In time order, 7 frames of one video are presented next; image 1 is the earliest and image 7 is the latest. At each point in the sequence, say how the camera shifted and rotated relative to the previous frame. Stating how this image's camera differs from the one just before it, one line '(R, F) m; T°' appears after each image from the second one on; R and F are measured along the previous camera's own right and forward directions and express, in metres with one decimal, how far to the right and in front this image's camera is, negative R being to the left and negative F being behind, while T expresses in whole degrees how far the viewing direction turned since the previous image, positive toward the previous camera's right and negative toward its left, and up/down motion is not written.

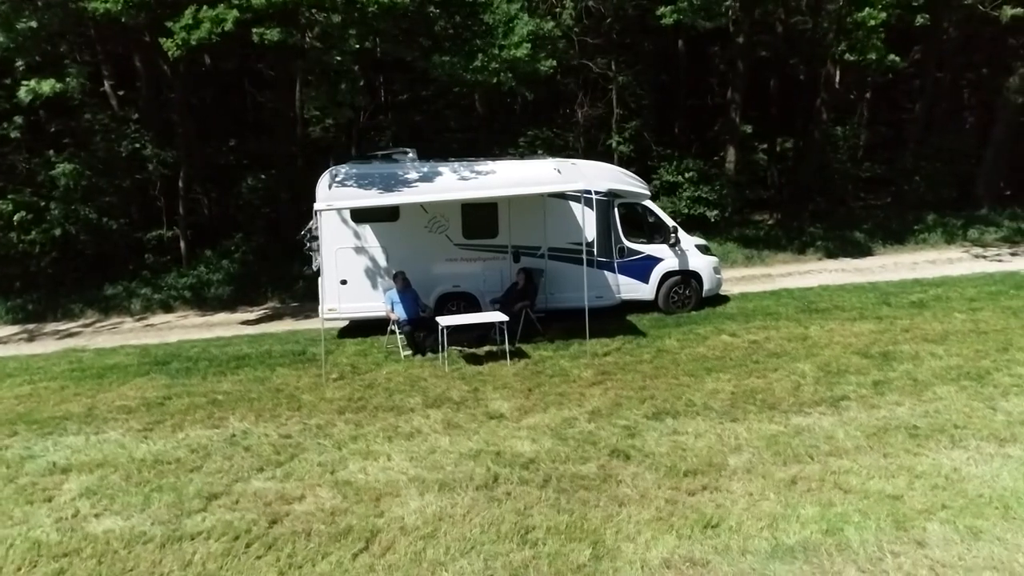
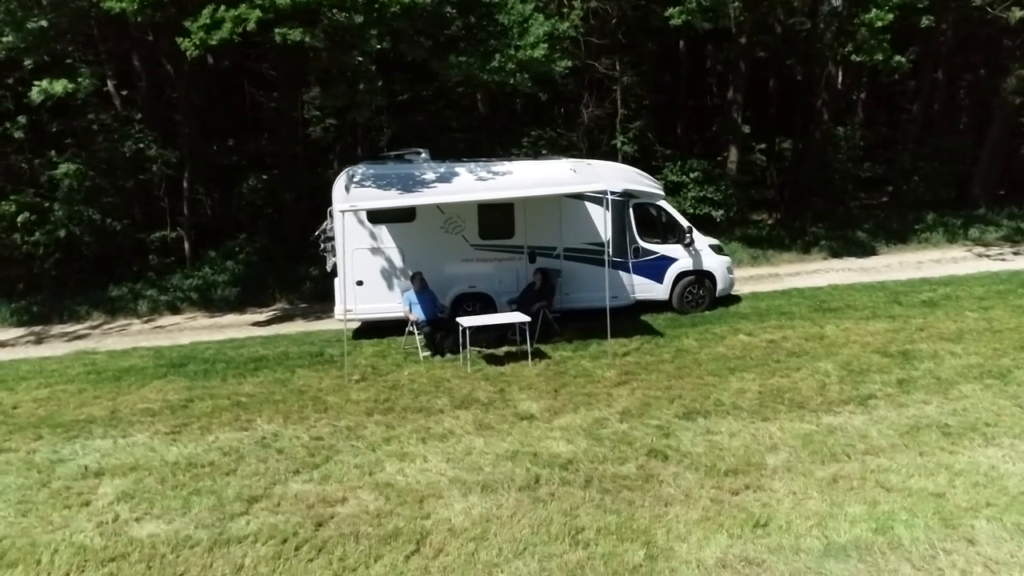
(-0.5, 0.0) m; +1°
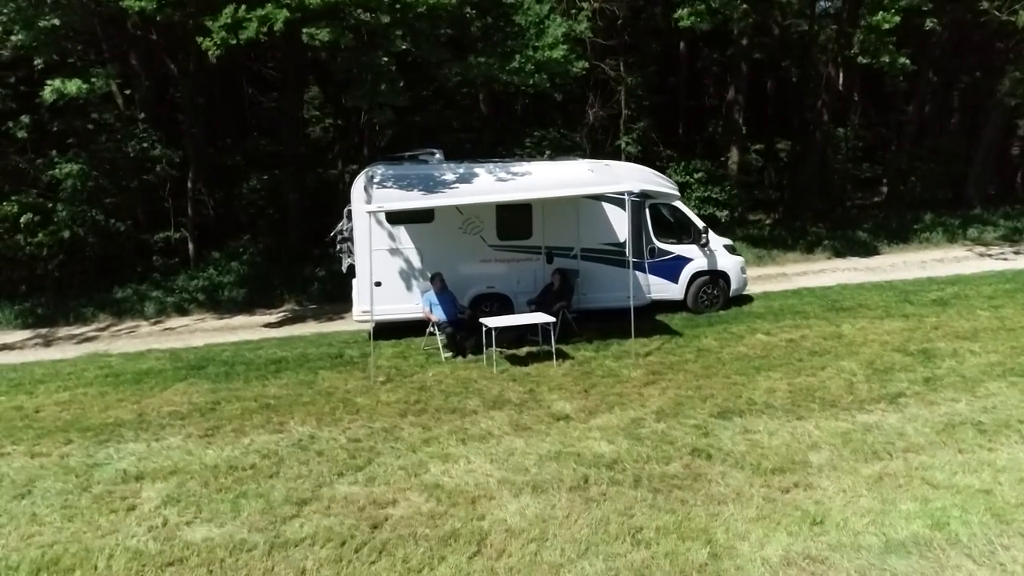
(-0.6, 0.0) m; +1°
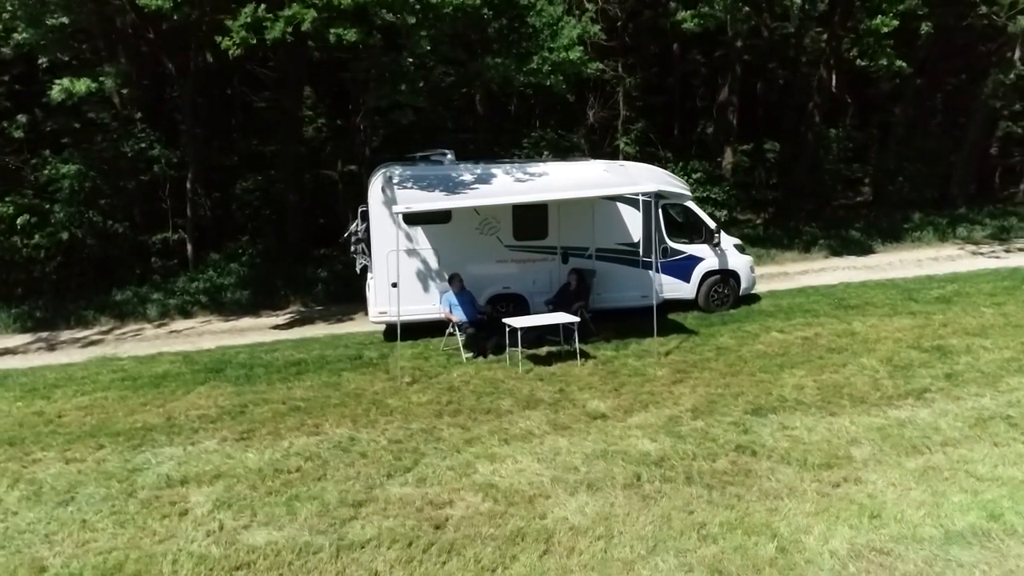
(-0.7, 0.0) m; +2°
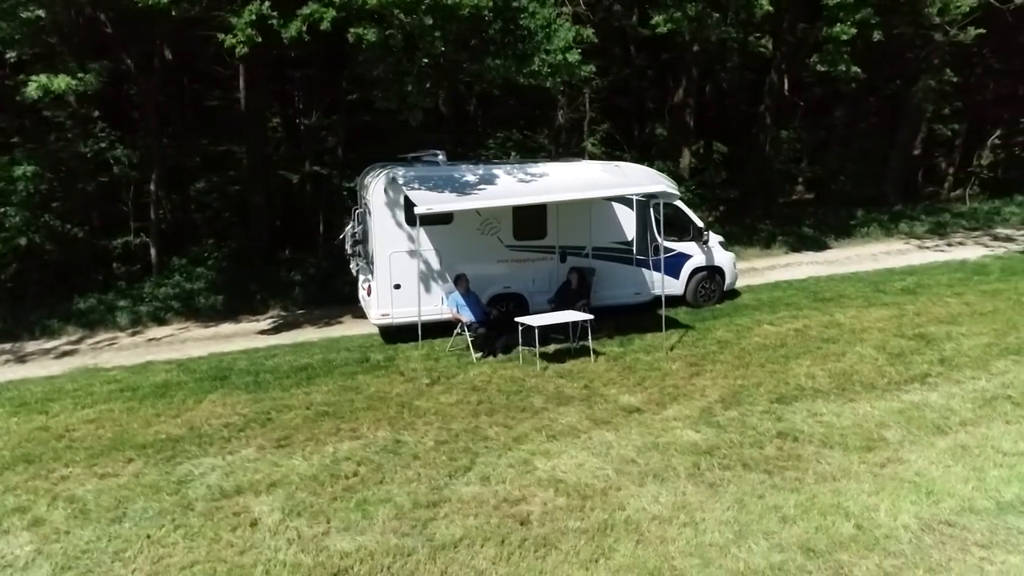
(-1.3, -0.1) m; +6°
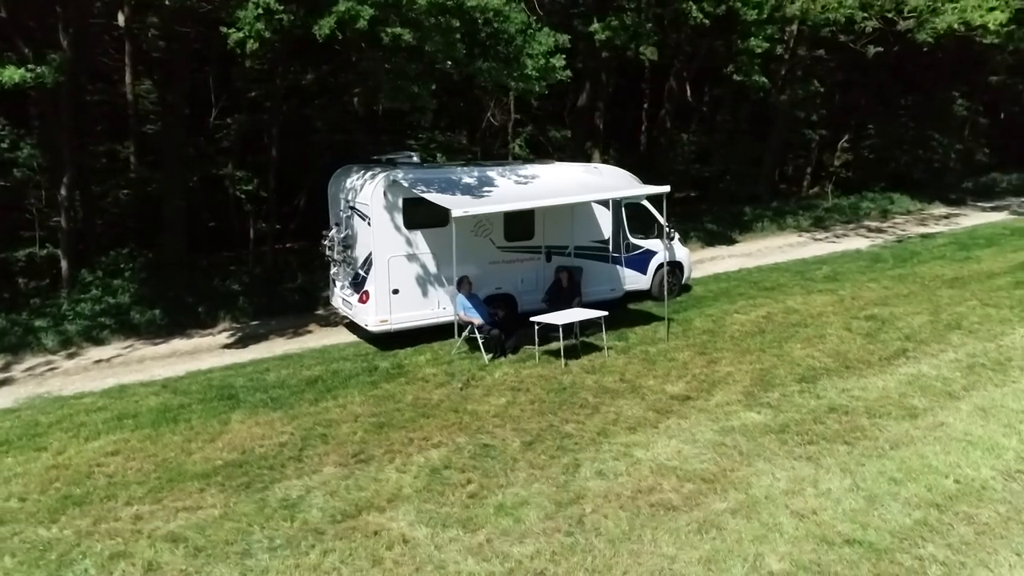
(-2.7, +0.1) m; +12°
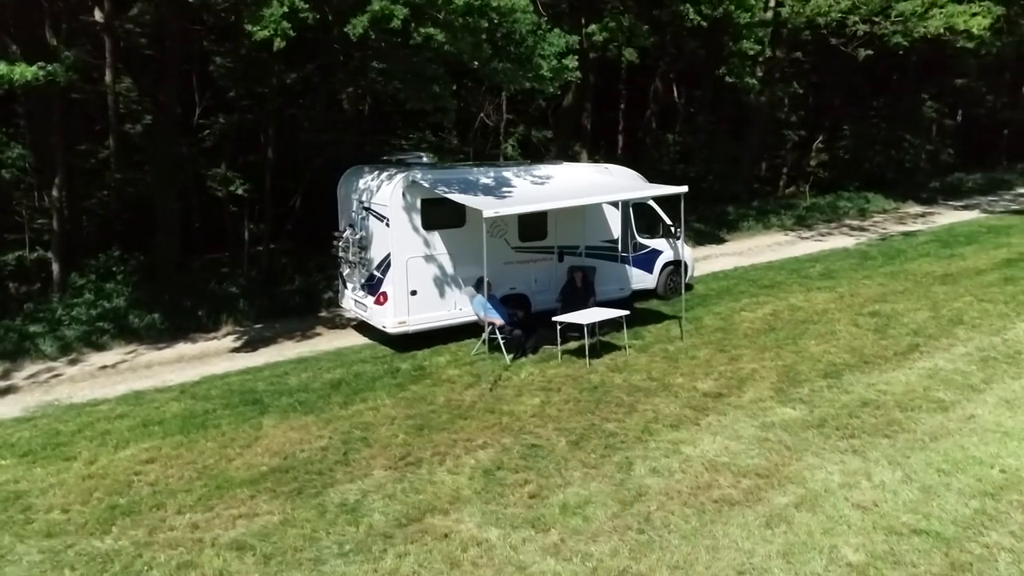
(-0.9, 0.0) m; +3°
